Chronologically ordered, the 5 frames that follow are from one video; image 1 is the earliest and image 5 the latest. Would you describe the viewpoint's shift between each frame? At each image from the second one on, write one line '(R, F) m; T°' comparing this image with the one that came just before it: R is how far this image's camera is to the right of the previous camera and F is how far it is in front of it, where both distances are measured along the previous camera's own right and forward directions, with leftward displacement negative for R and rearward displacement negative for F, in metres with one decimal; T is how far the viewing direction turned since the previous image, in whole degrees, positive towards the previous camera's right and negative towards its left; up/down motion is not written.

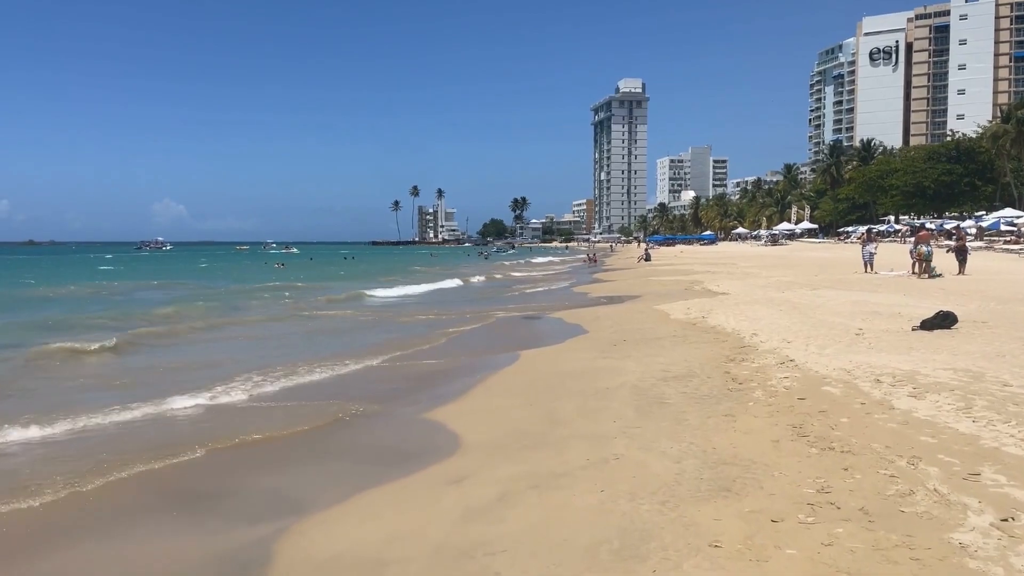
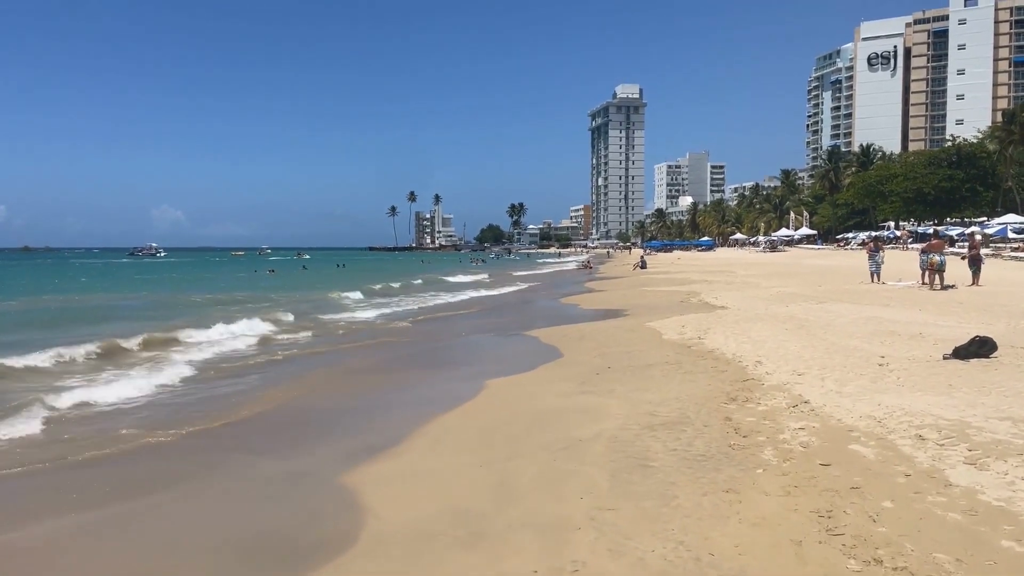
(+0.4, +1.6) m; 0°
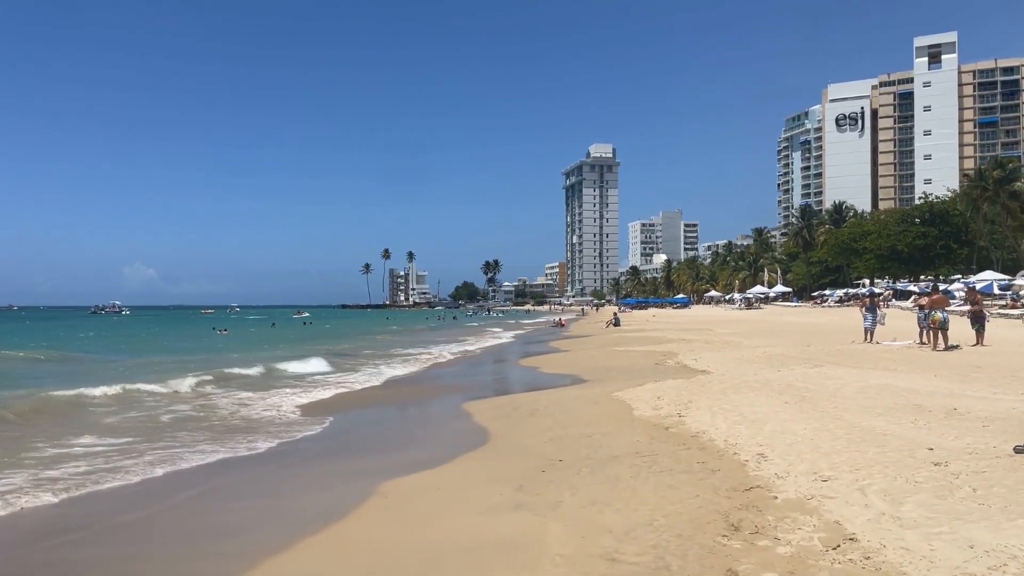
(+0.7, +2.7) m; +2°
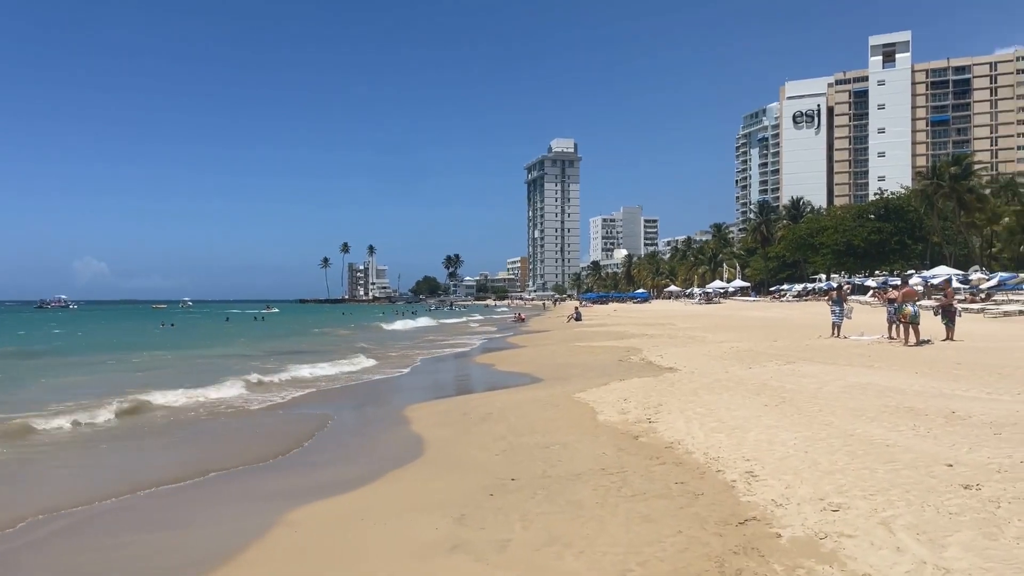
(+0.2, +1.4) m; +3°
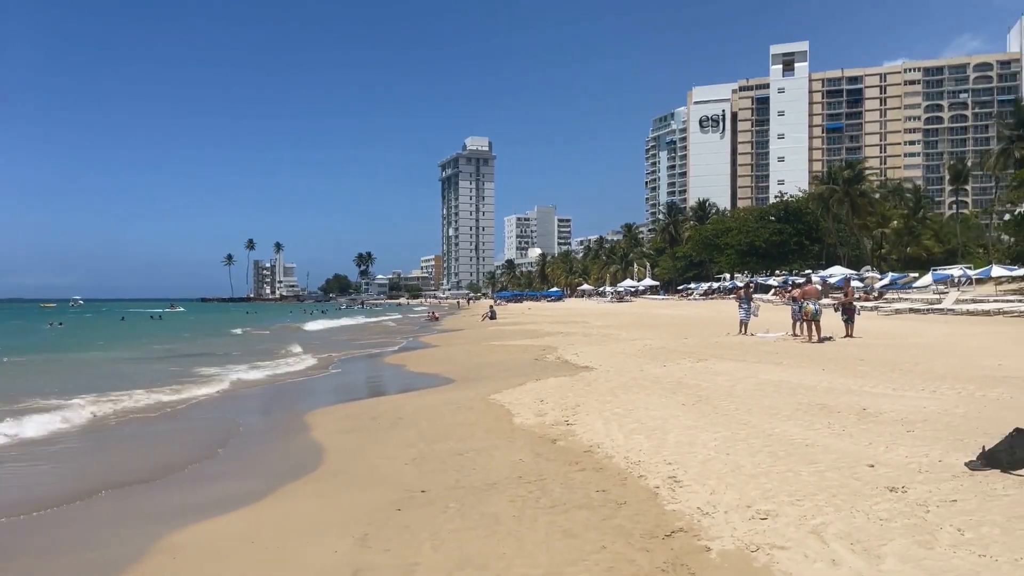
(0.0, +0.5) m; +7°
